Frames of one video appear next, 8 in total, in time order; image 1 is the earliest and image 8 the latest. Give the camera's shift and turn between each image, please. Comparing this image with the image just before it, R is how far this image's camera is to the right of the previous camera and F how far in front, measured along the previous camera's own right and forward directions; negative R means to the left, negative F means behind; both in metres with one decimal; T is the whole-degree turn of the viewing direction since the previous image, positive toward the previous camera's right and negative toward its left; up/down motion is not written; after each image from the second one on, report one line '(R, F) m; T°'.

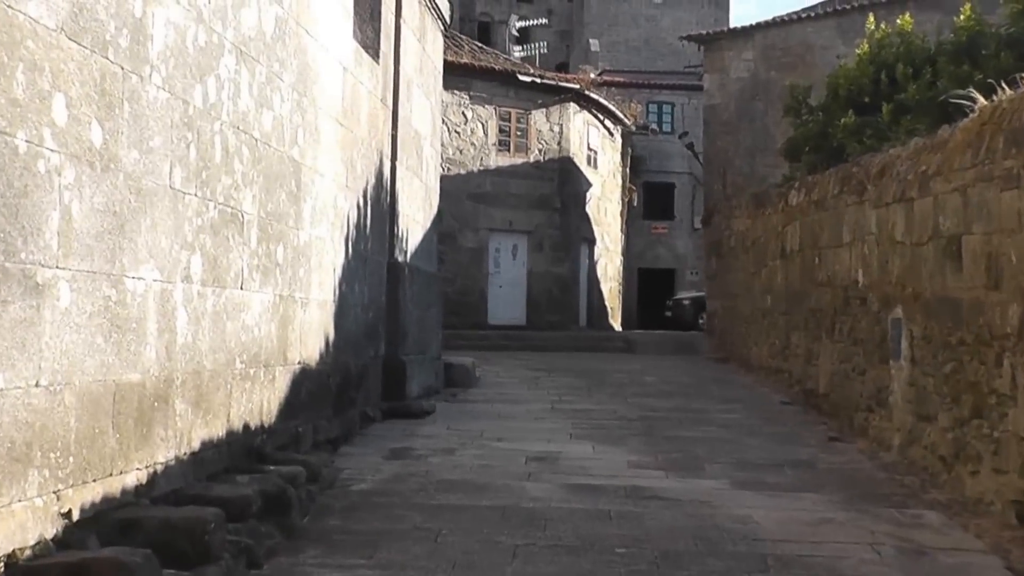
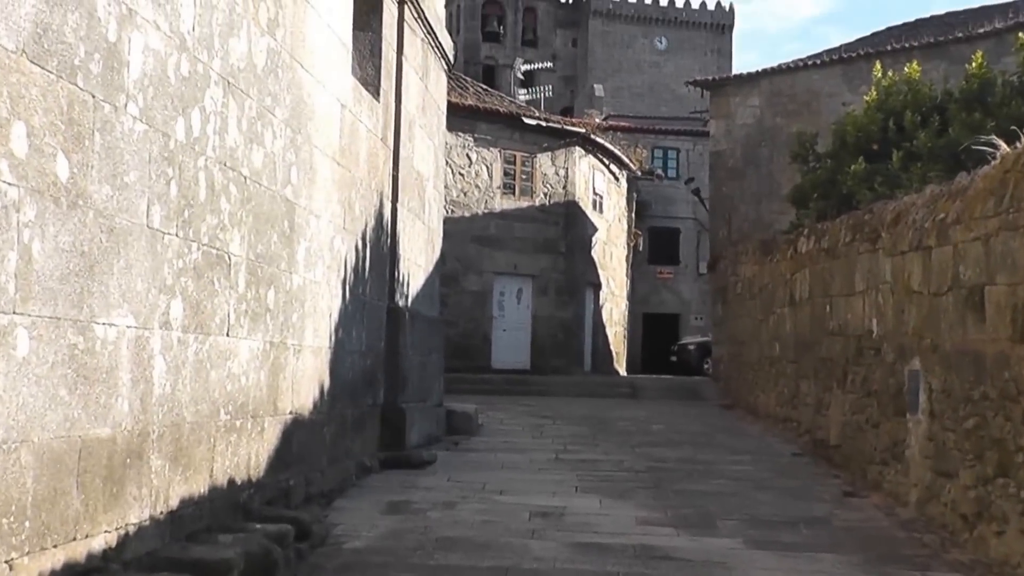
(0.0, +0.2) m; 0°
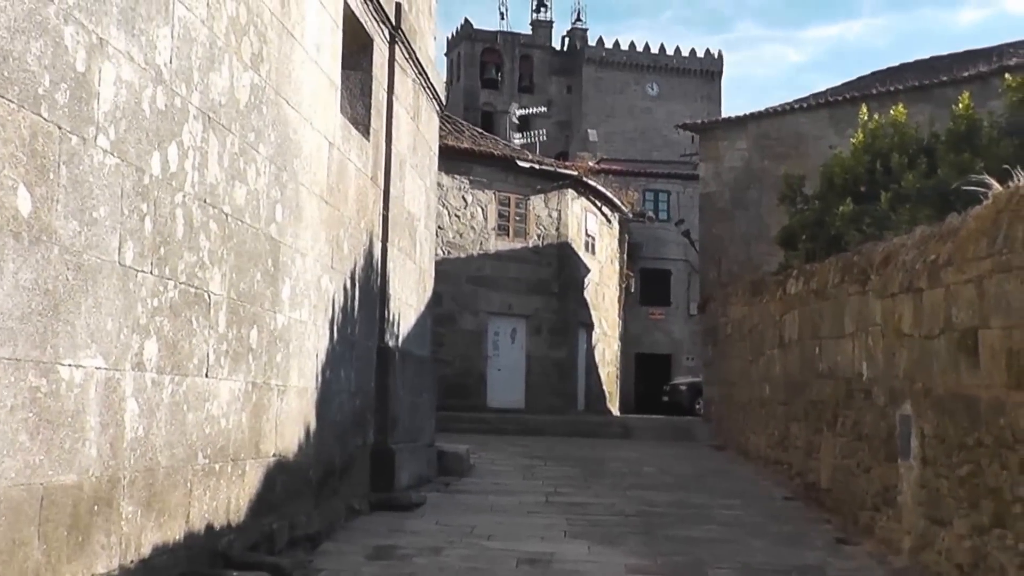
(0.0, +0.1) m; 0°
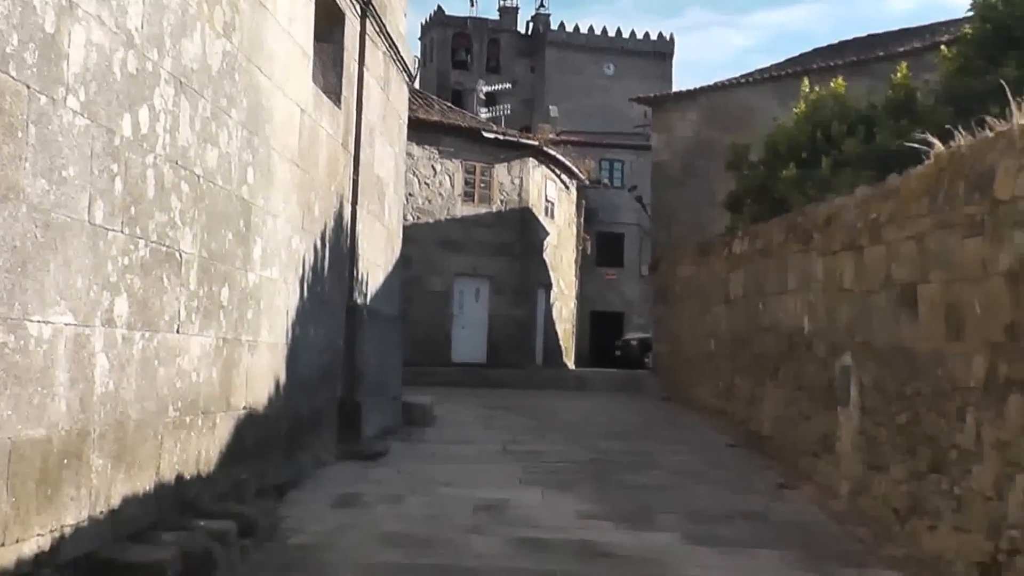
(0.0, -0.2) m; +2°
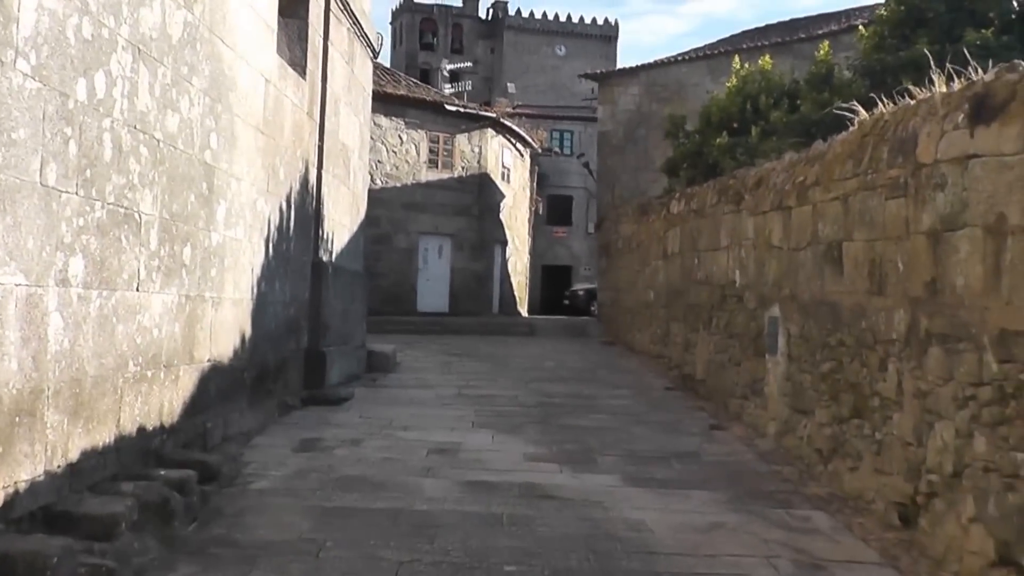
(0.0, -0.3) m; +2°
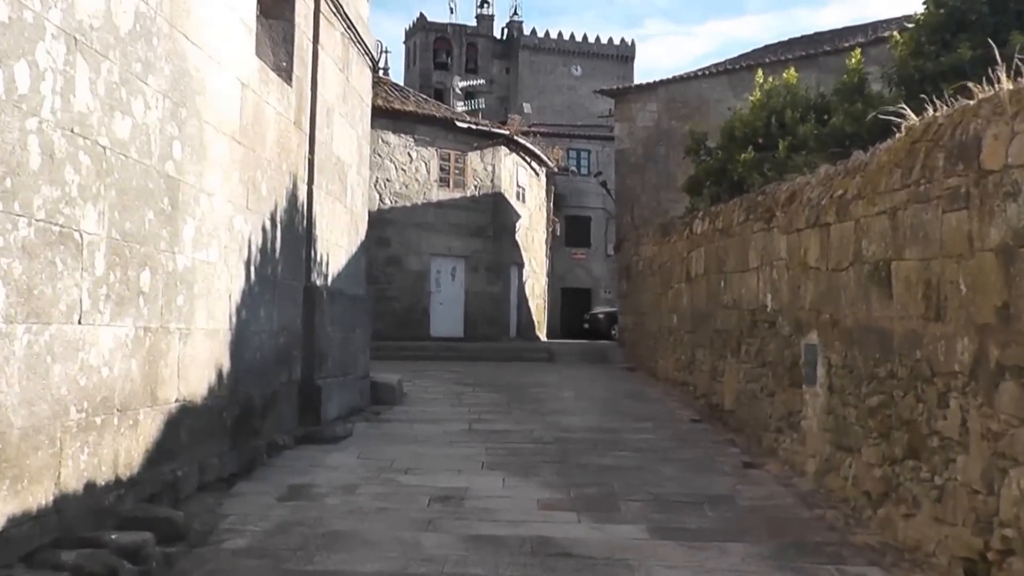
(0.0, +0.6) m; -1°
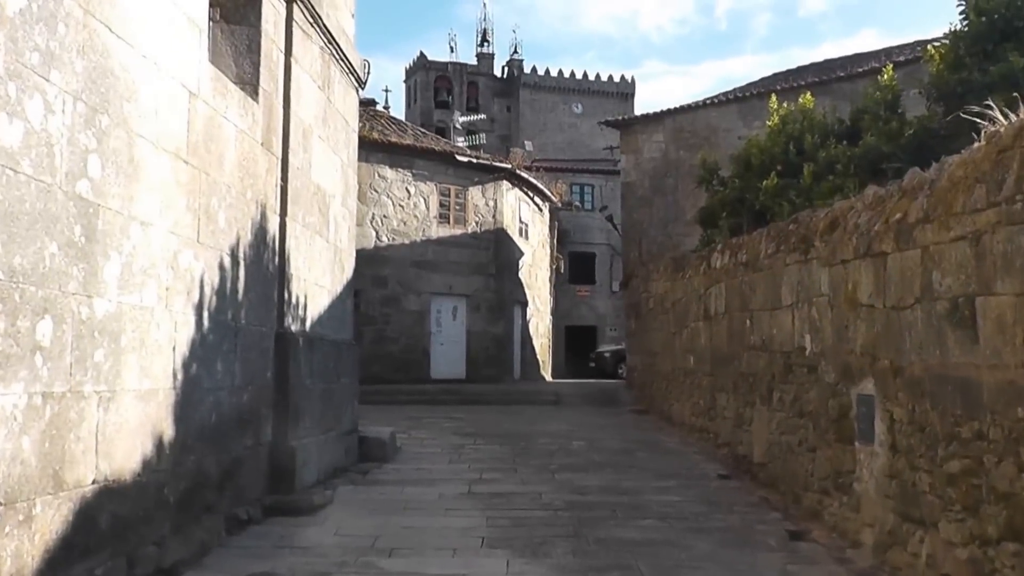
(0.0, +0.8) m; 0°
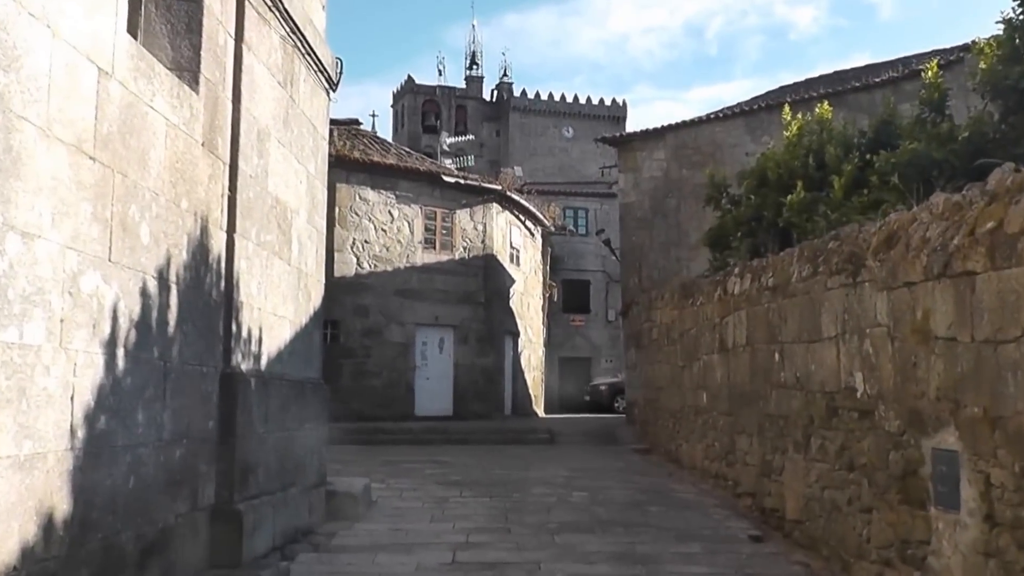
(0.0, +0.9) m; +1°
